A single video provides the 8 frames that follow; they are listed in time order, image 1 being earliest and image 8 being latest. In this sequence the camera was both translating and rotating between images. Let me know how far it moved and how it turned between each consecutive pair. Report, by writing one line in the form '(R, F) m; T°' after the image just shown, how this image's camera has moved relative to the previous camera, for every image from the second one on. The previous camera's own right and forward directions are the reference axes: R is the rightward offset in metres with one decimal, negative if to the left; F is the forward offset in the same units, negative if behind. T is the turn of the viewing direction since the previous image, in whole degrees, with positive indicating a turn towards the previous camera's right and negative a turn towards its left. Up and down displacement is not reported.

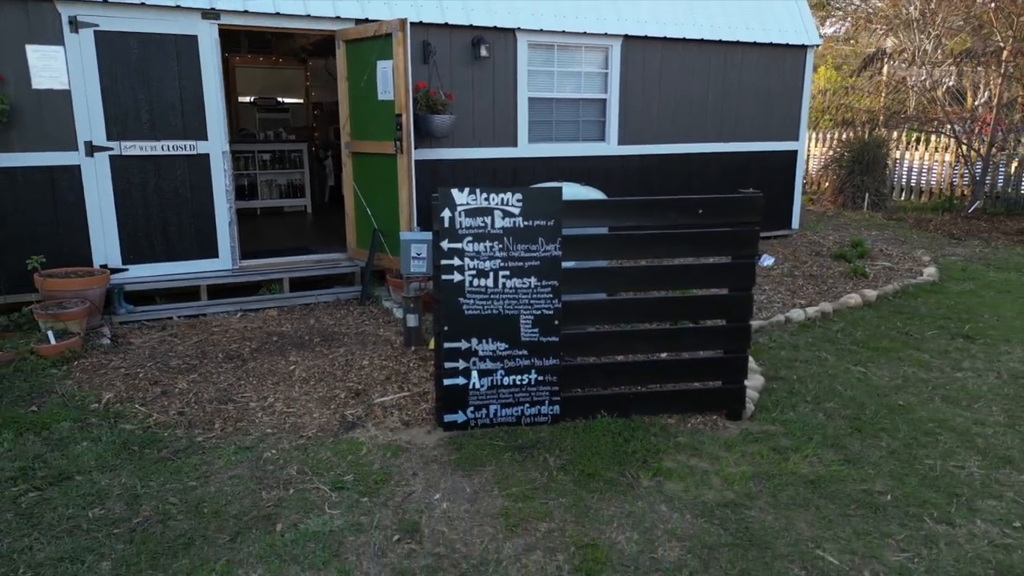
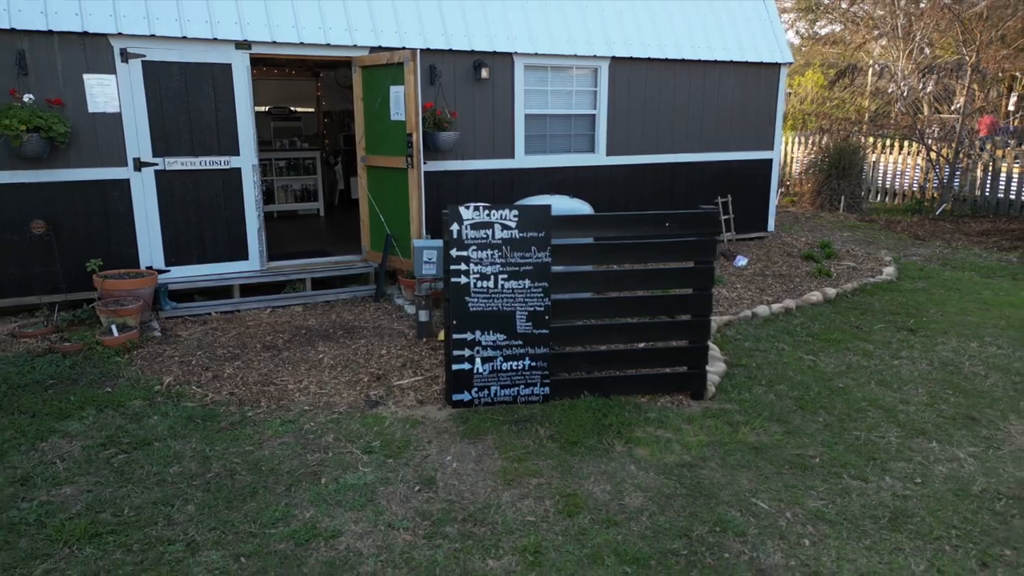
(0.0, -0.6) m; 0°
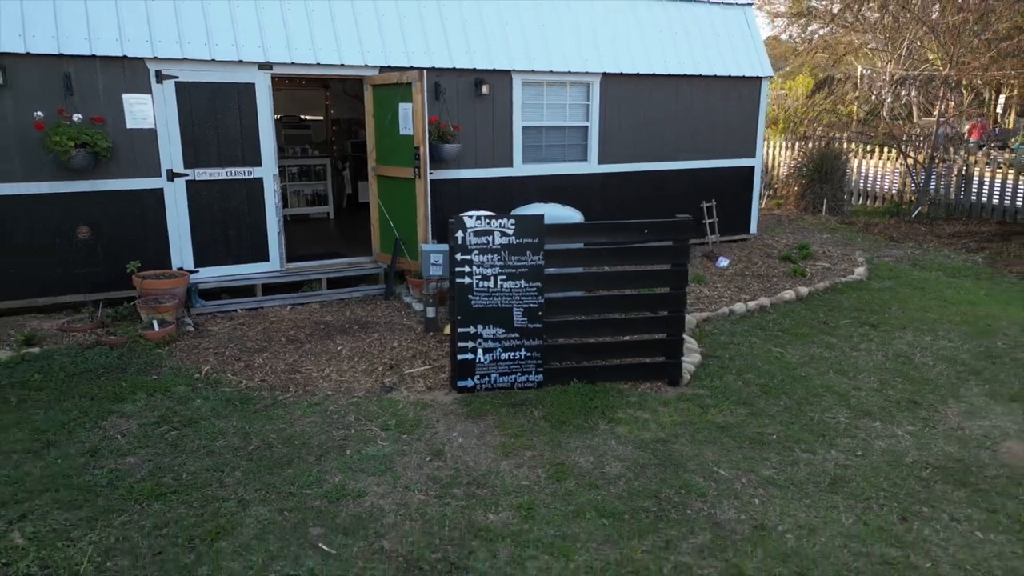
(0.0, -0.5) m; 0°
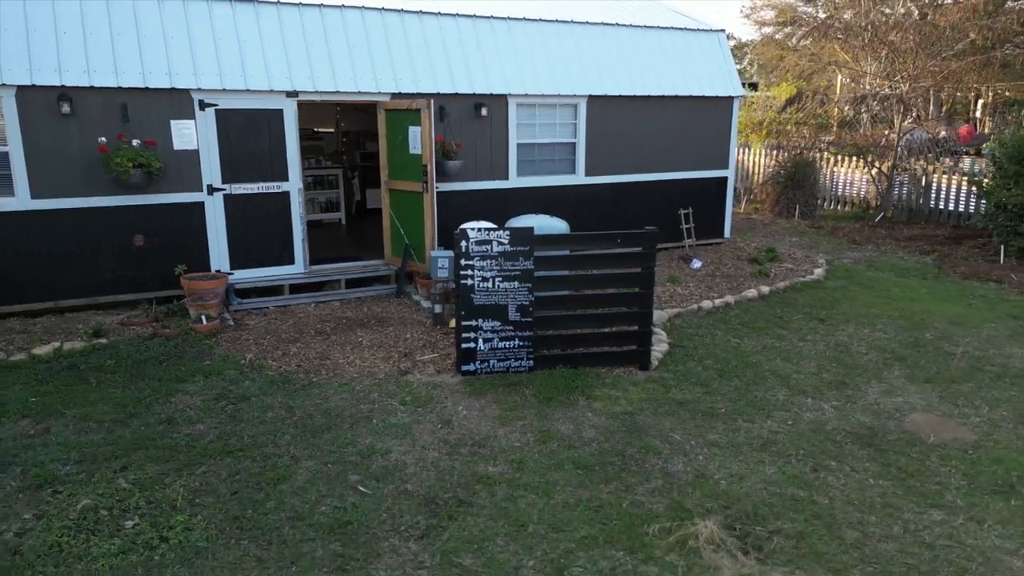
(0.0, -0.9) m; 0°
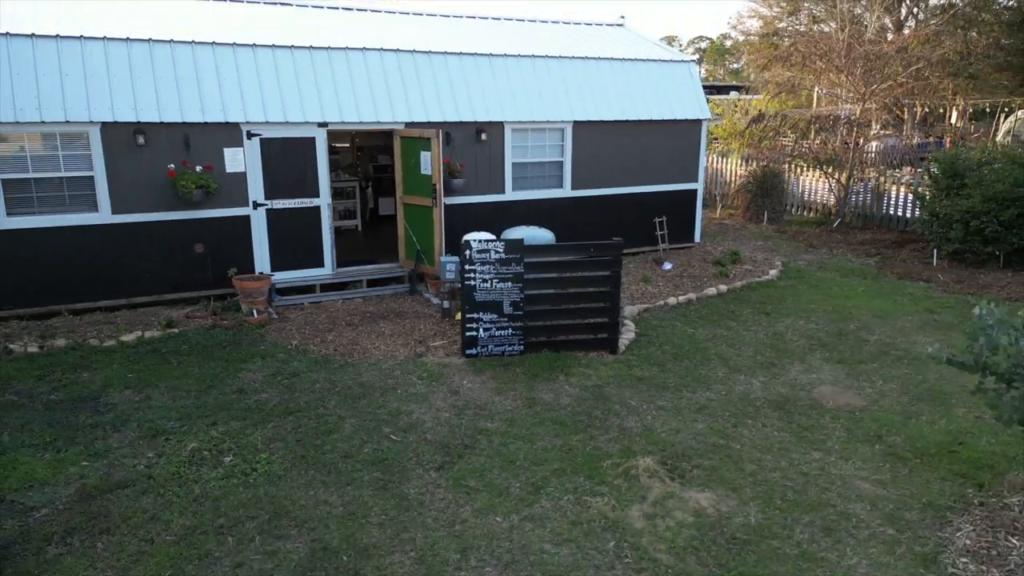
(+0.1, -1.3) m; 0°
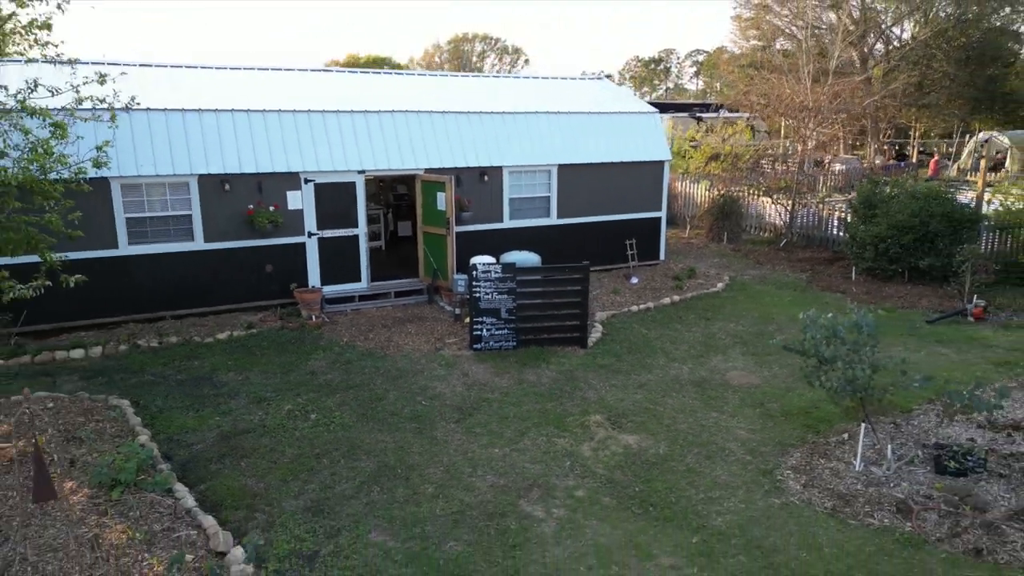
(+0.1, -2.4) m; 0°
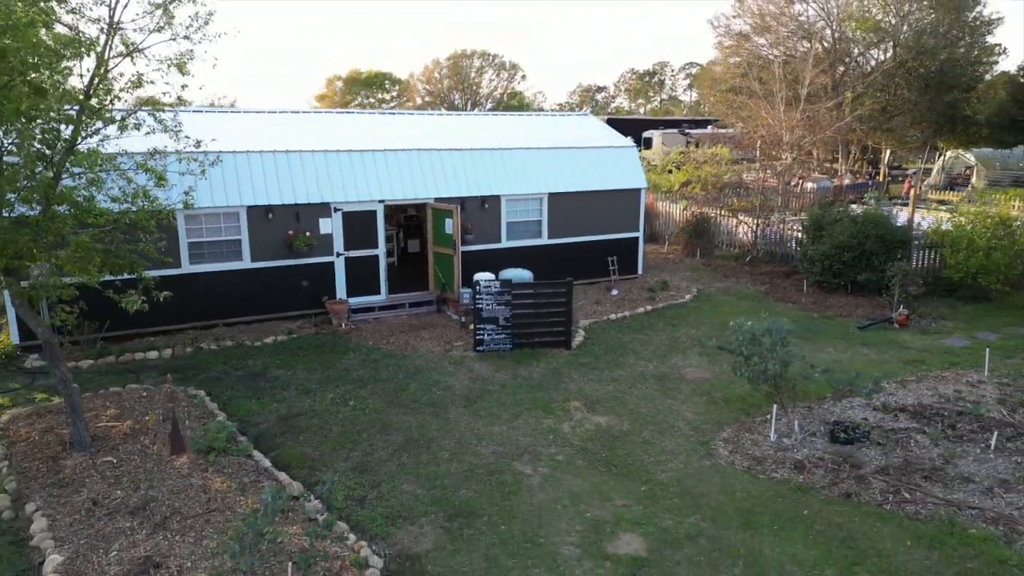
(0.0, -1.9) m; 0°
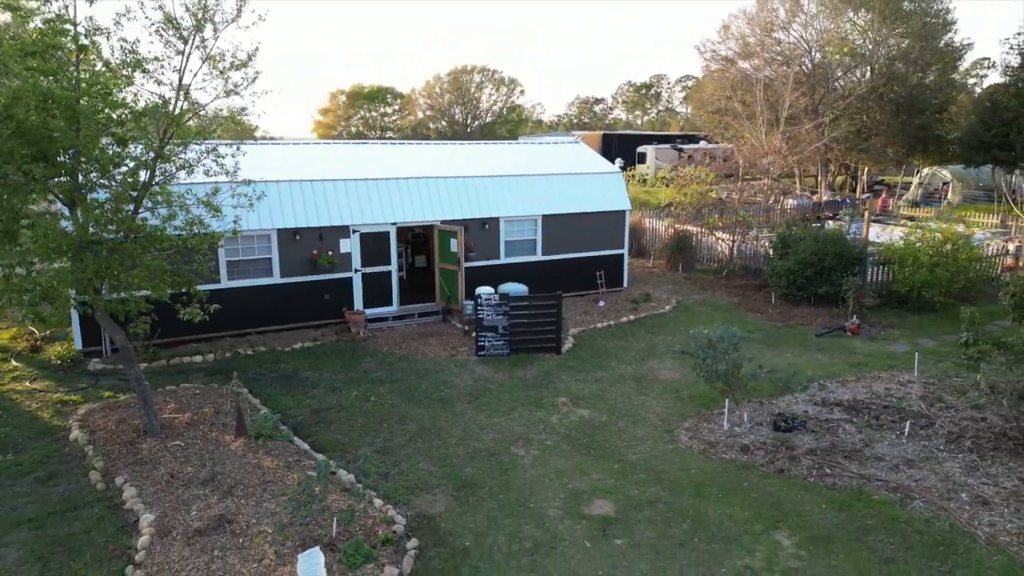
(0.0, -1.7) m; 0°
